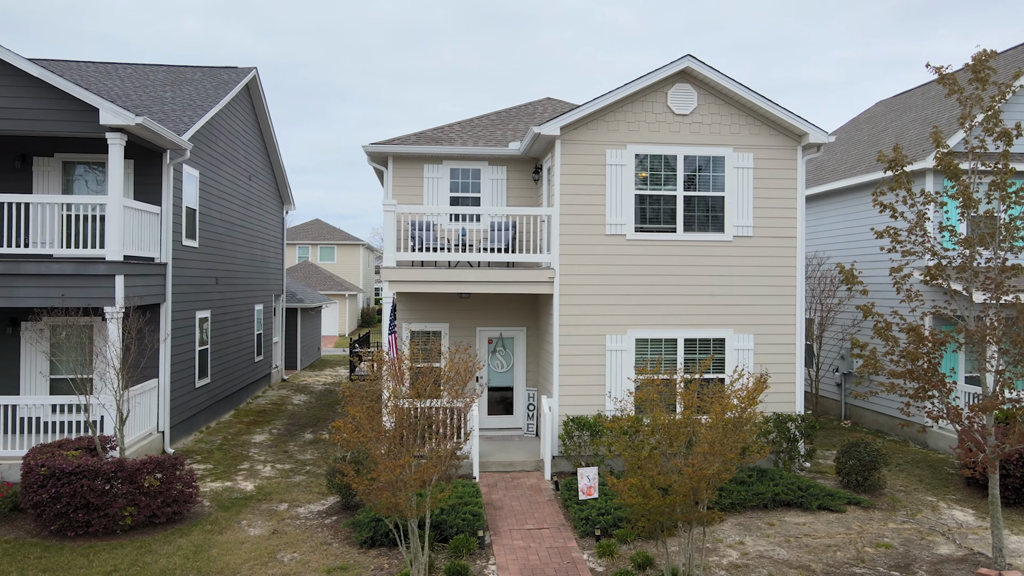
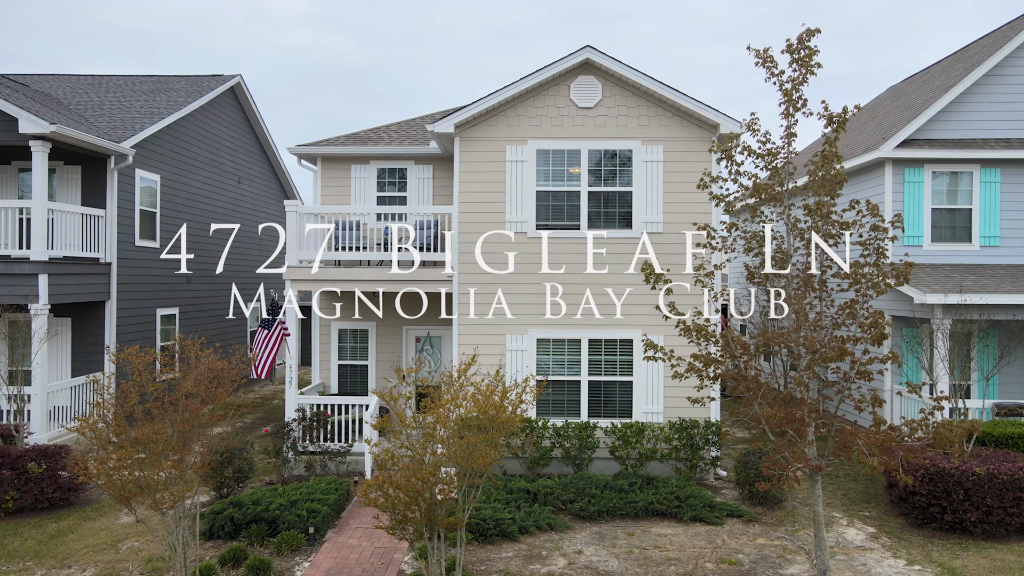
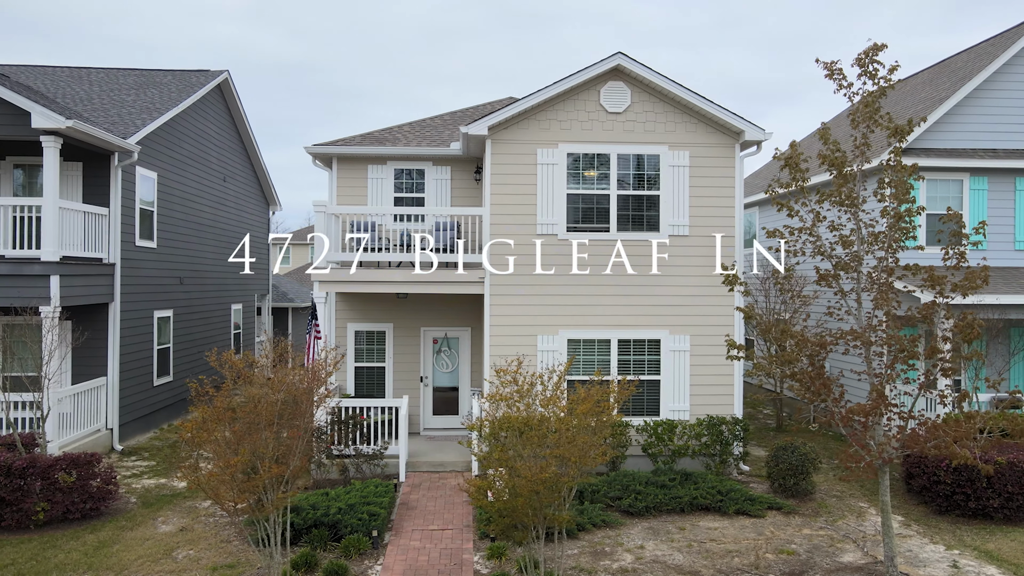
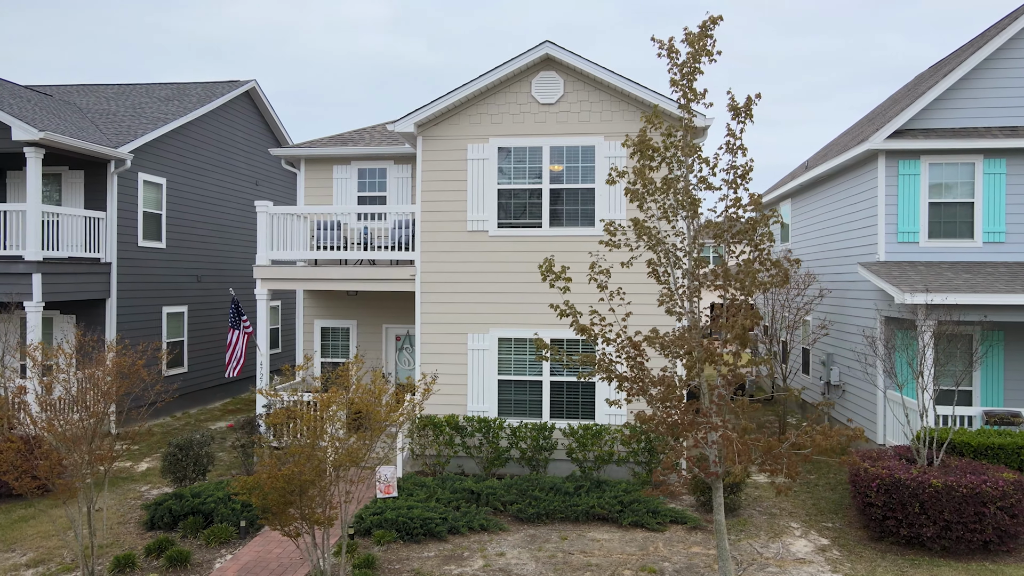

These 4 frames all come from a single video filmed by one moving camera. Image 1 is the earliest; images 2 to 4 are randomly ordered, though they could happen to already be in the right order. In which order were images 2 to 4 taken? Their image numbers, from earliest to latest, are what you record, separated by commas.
3, 2, 4
